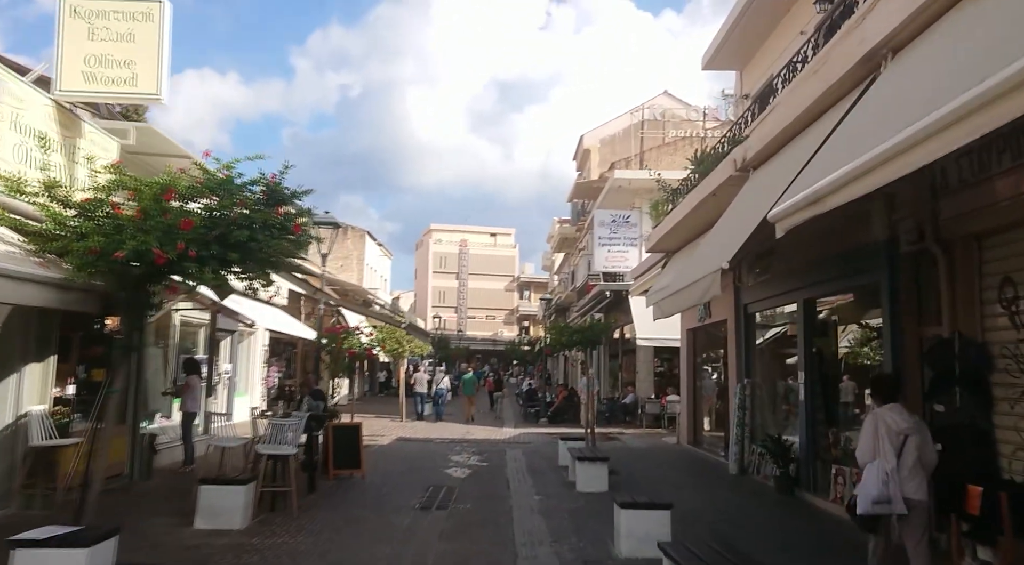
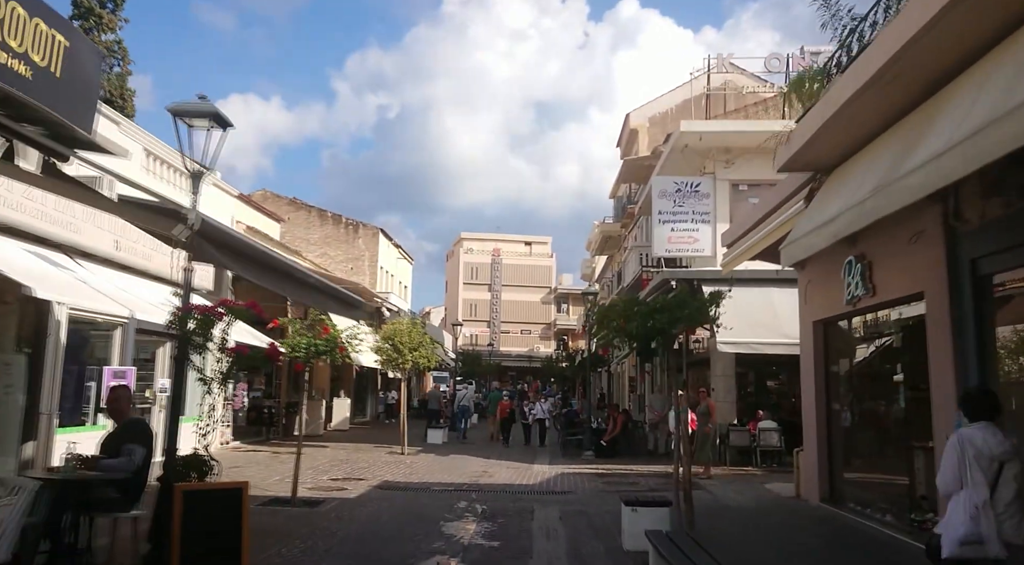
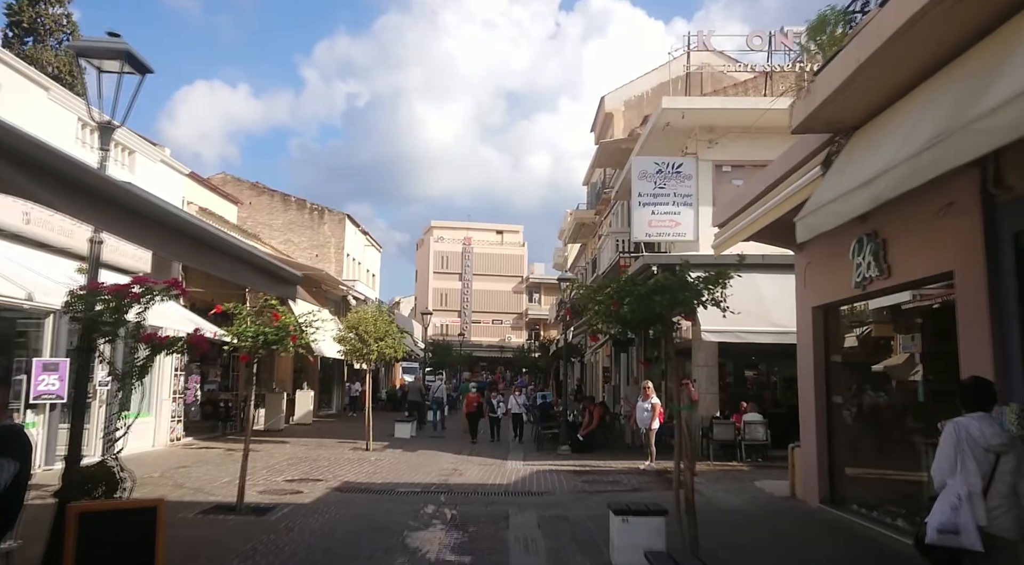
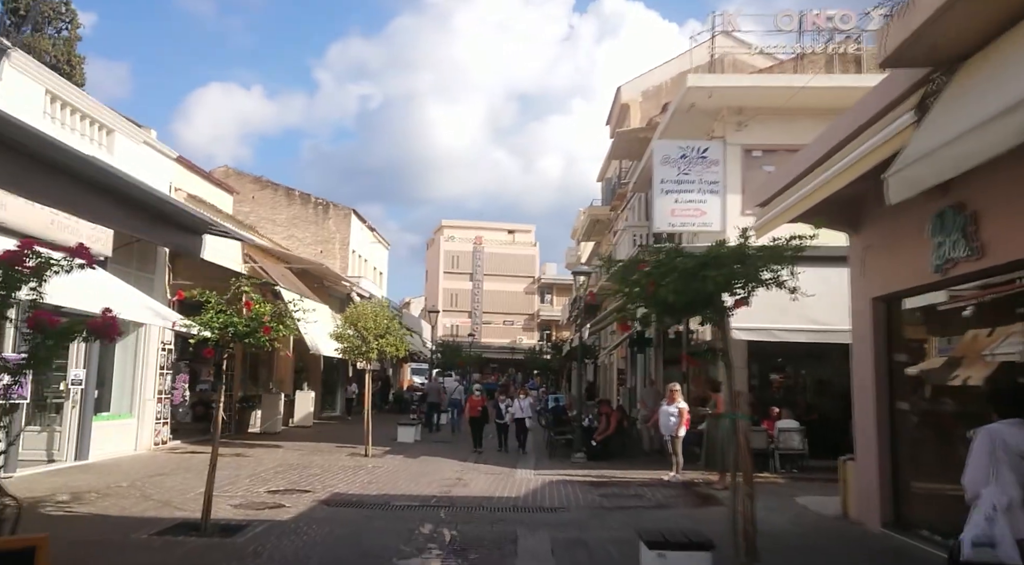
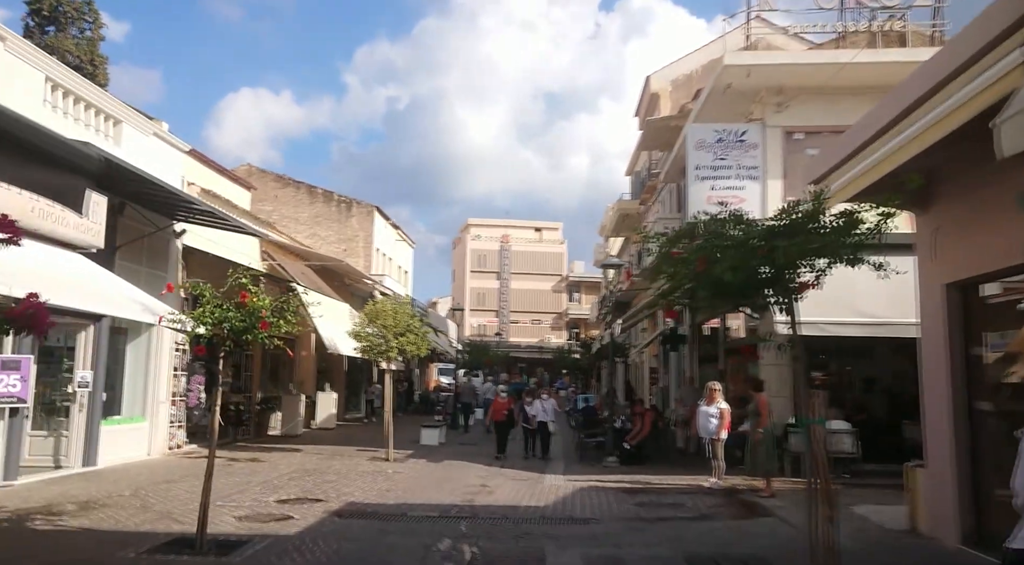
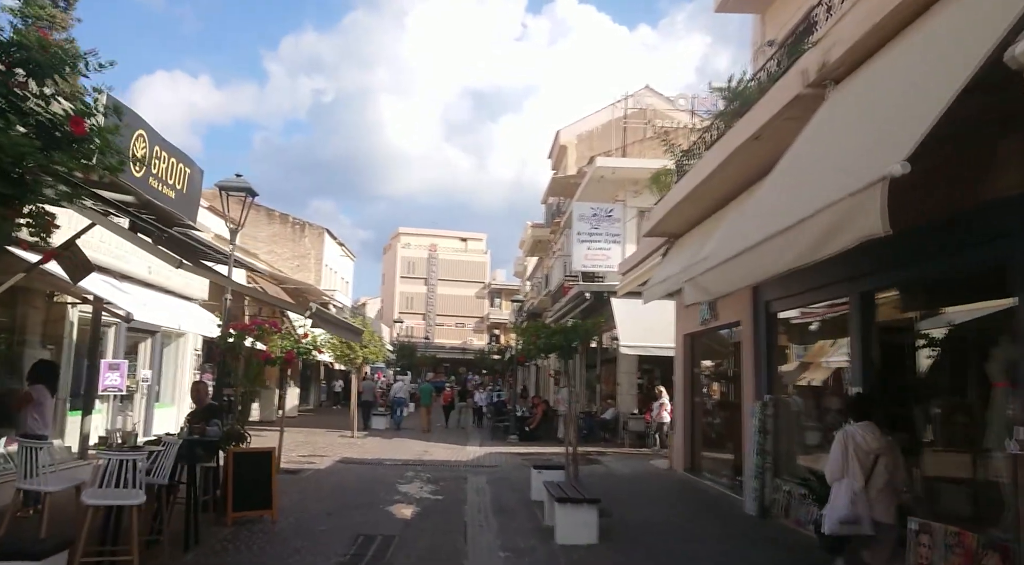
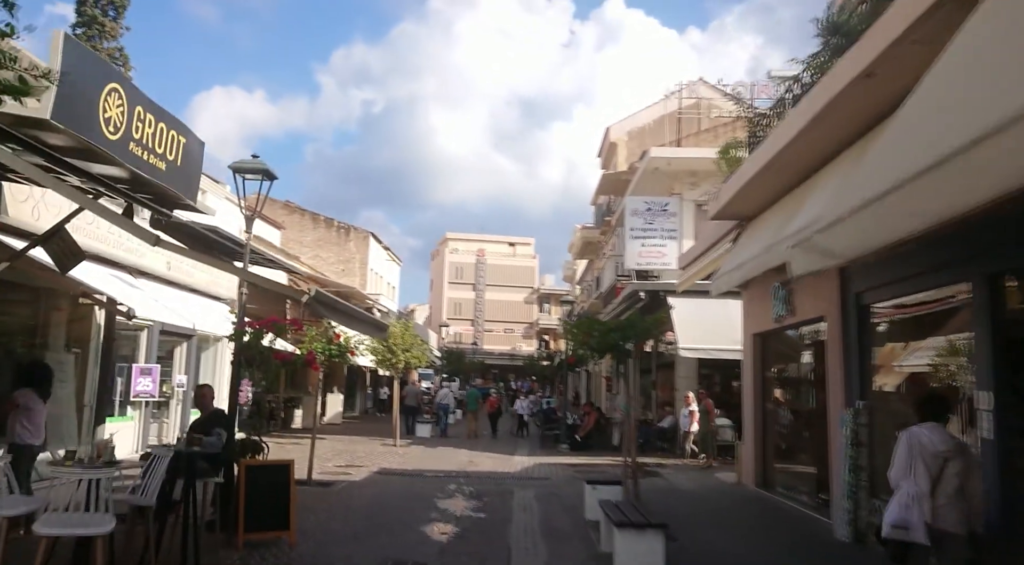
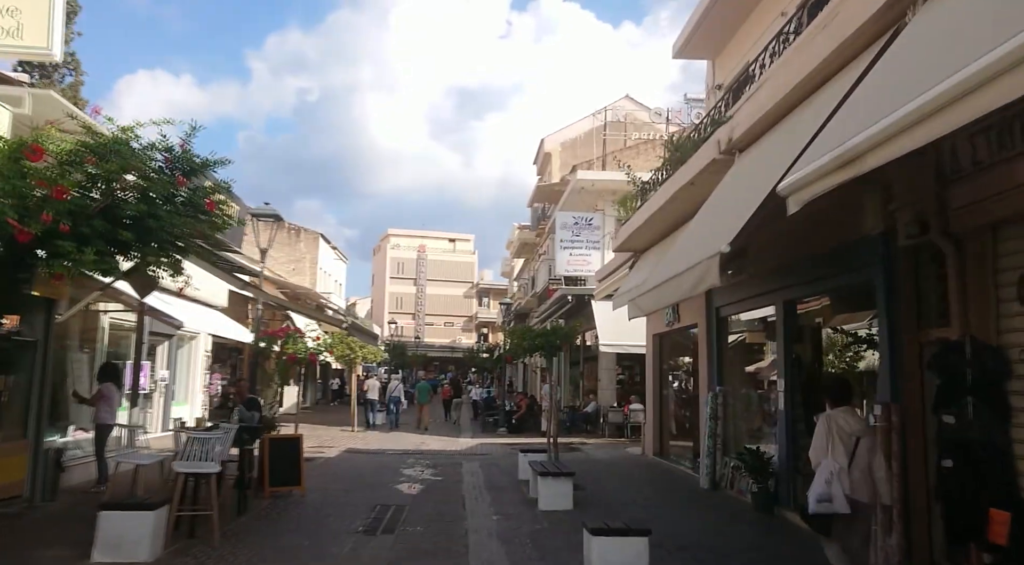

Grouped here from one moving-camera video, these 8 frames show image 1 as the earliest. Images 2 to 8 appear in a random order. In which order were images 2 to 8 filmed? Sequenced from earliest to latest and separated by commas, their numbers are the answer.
8, 6, 7, 2, 3, 4, 5
